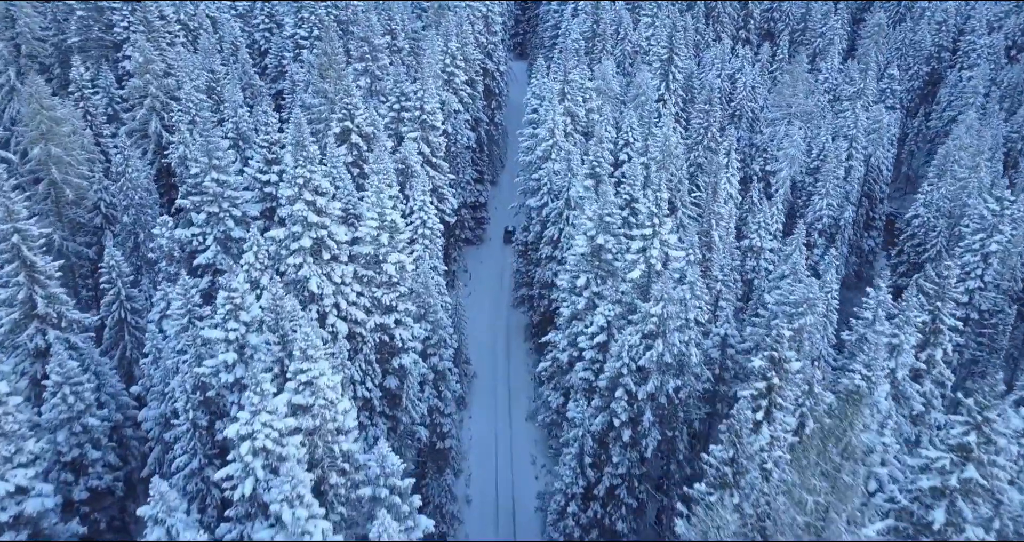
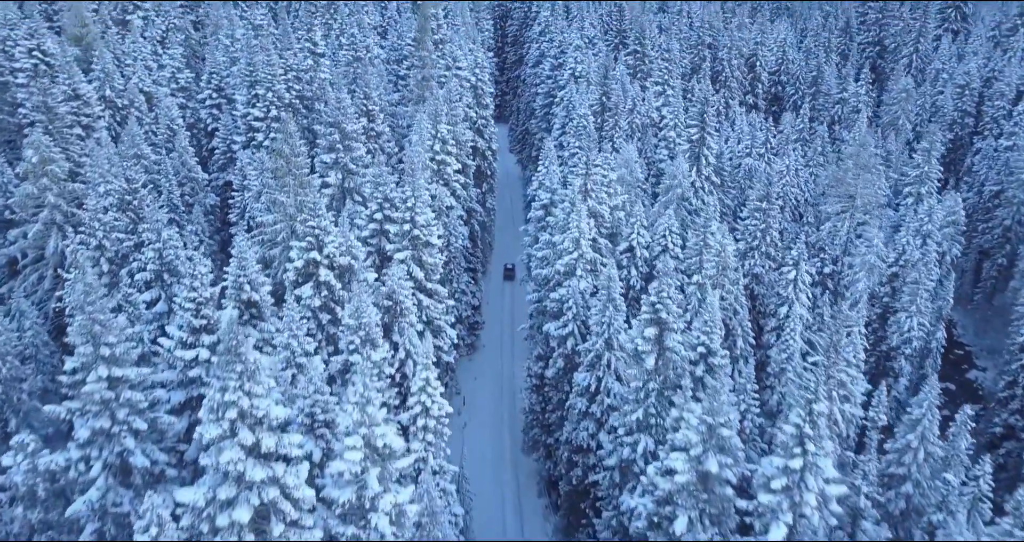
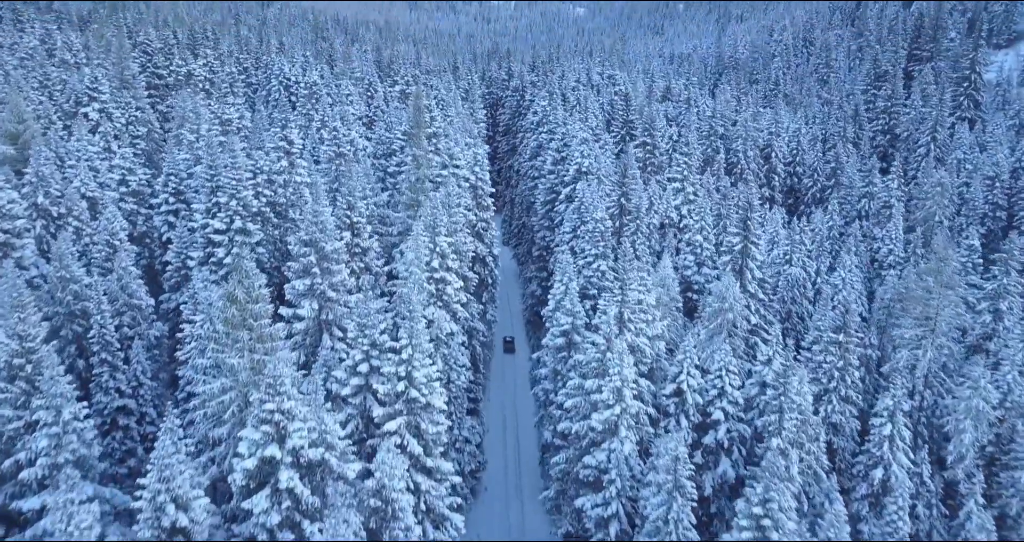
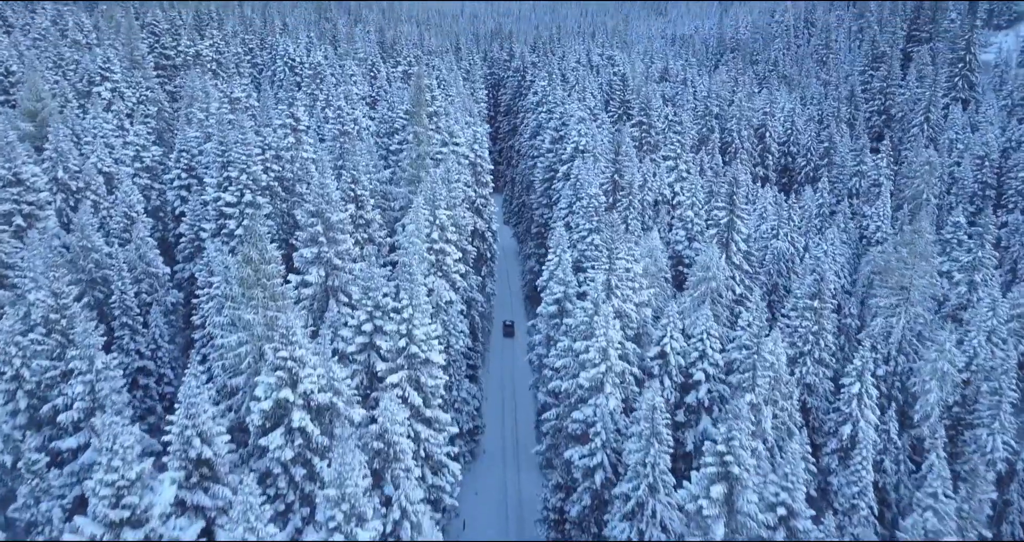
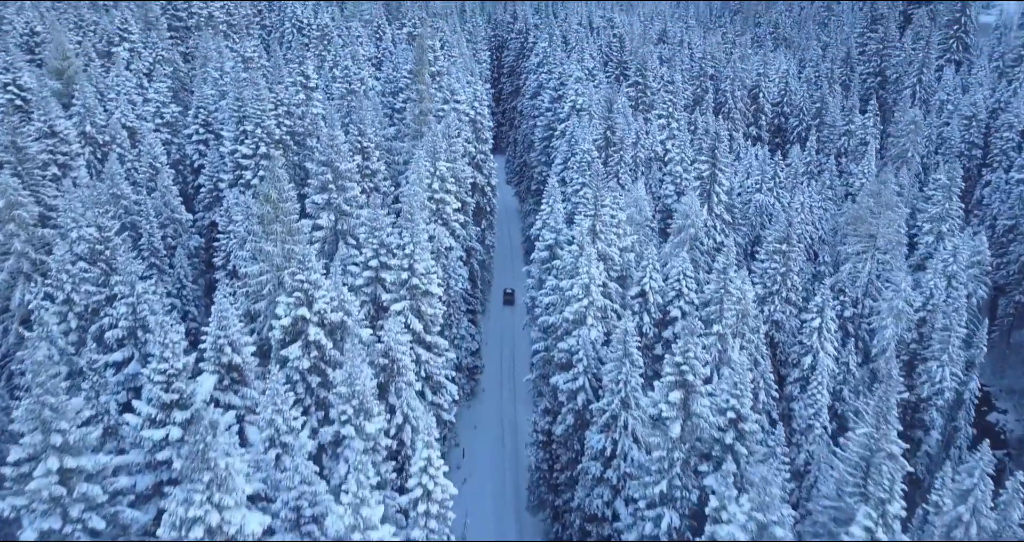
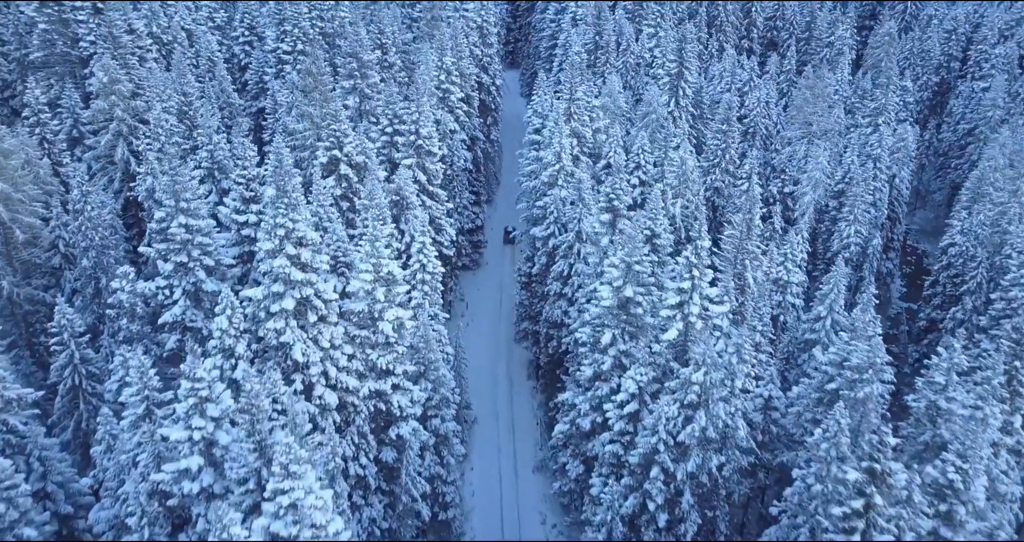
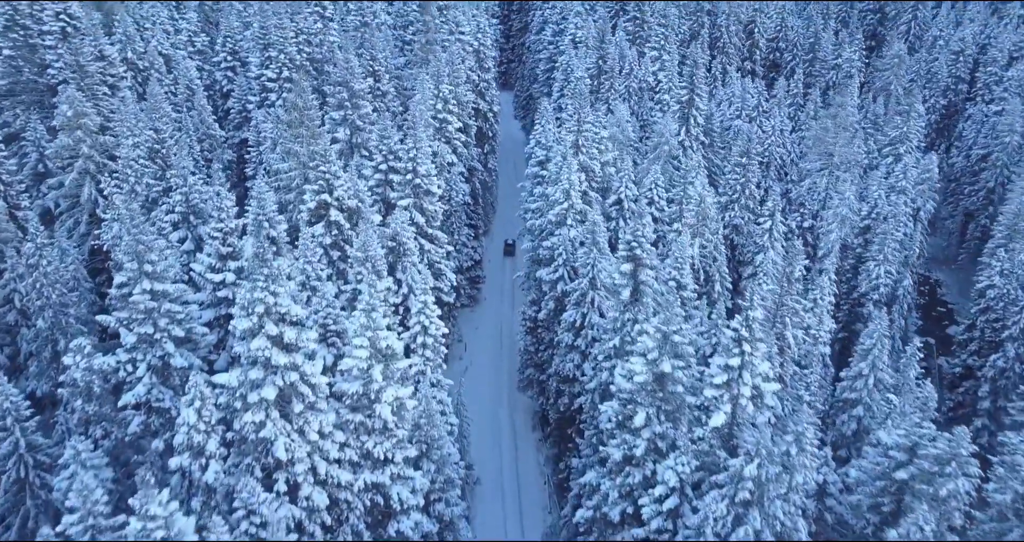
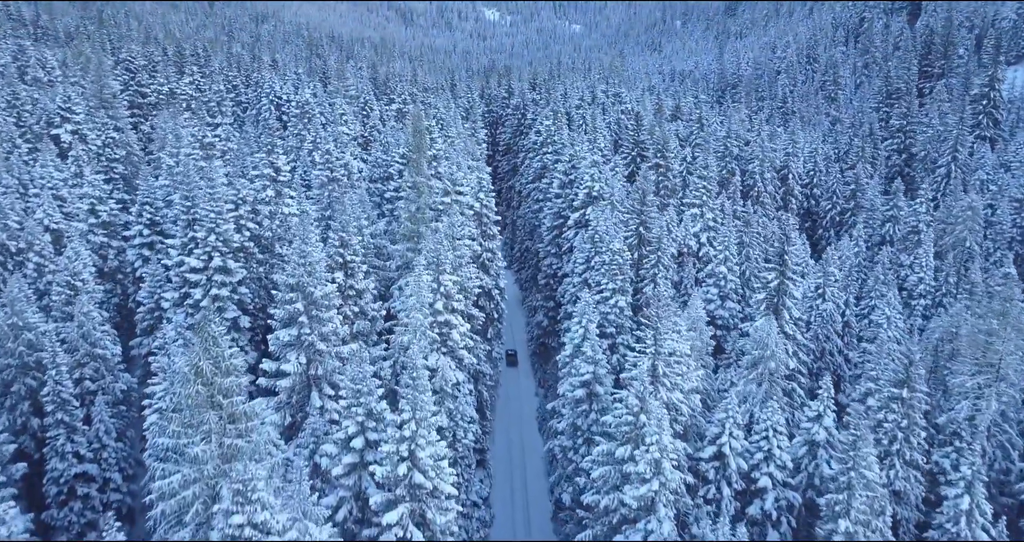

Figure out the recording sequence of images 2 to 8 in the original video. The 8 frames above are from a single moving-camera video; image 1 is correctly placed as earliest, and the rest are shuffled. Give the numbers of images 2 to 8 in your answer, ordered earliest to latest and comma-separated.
6, 7, 2, 5, 4, 3, 8
